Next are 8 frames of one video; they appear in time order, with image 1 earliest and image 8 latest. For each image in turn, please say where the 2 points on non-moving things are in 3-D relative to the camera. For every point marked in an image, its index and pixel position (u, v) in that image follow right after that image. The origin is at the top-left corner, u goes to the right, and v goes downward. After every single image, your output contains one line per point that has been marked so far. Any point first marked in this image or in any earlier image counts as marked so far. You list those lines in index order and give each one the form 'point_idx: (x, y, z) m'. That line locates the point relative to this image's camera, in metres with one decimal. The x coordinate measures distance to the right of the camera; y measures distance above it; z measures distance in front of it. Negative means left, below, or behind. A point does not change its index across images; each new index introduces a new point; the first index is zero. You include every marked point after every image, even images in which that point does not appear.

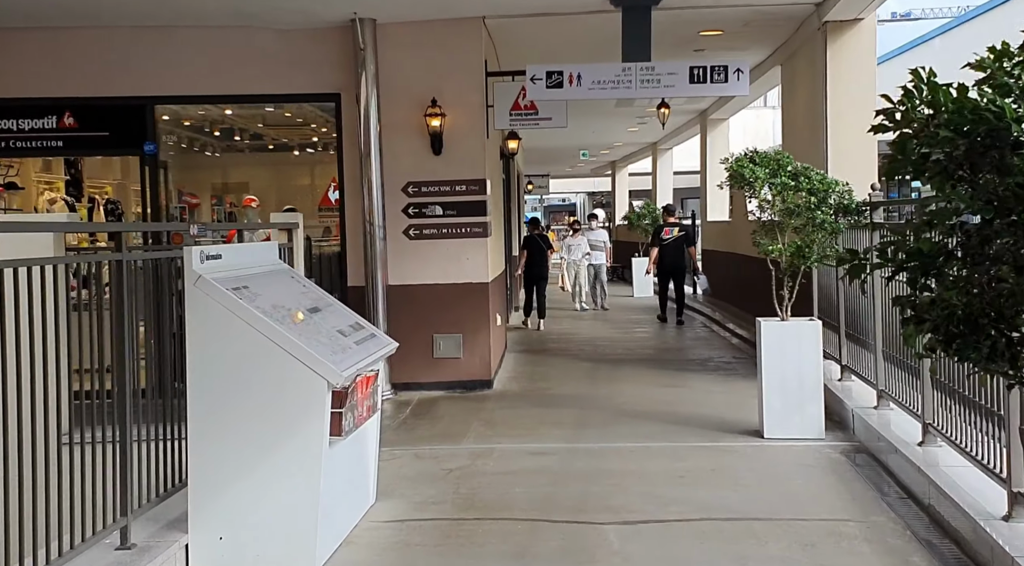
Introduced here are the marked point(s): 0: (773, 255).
0: (+1.9, +0.2, +6.5) m
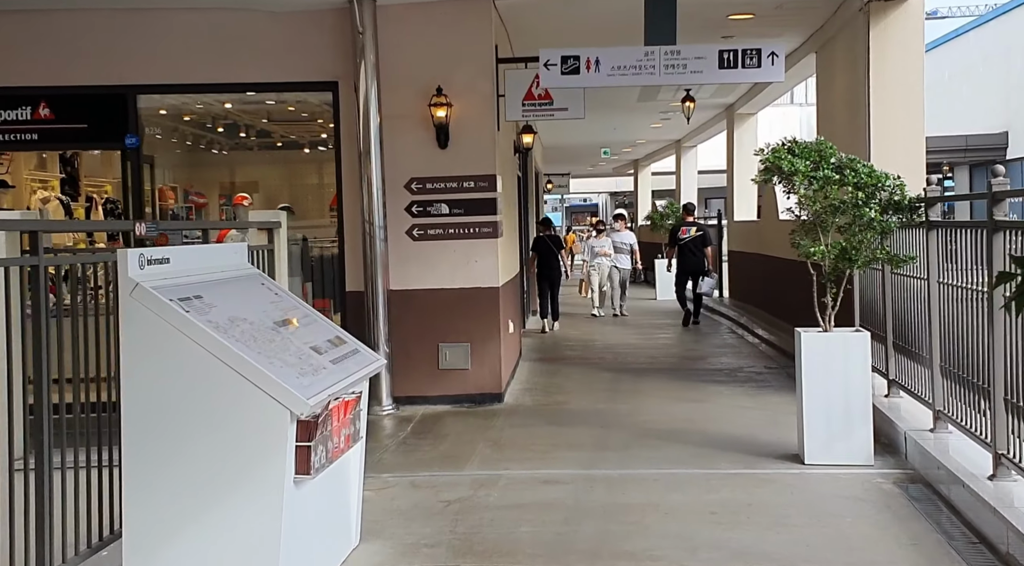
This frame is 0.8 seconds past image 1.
0: (+2.0, +0.2, +5.8) m
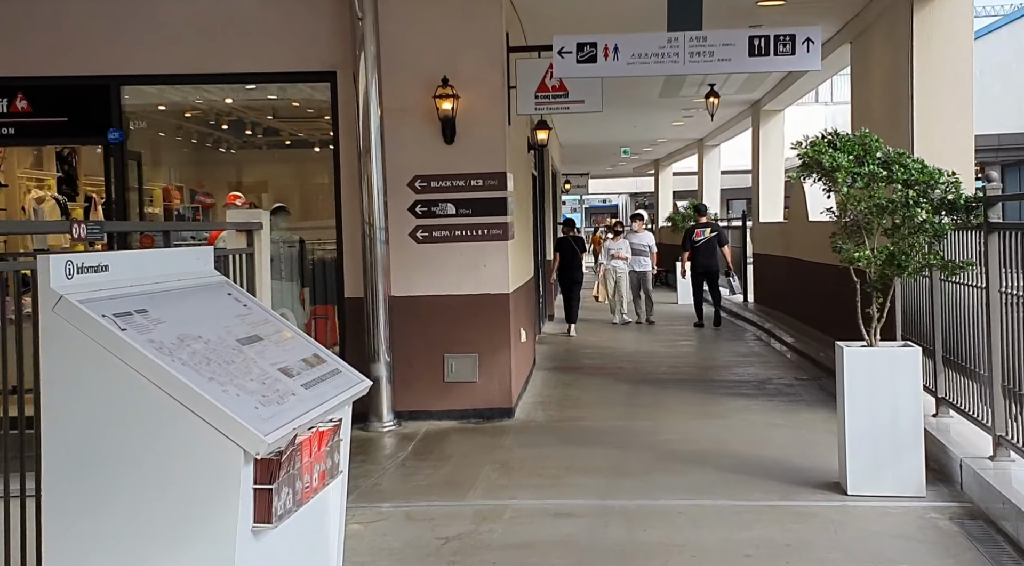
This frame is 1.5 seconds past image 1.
0: (+2.1, +0.1, +5.2) m
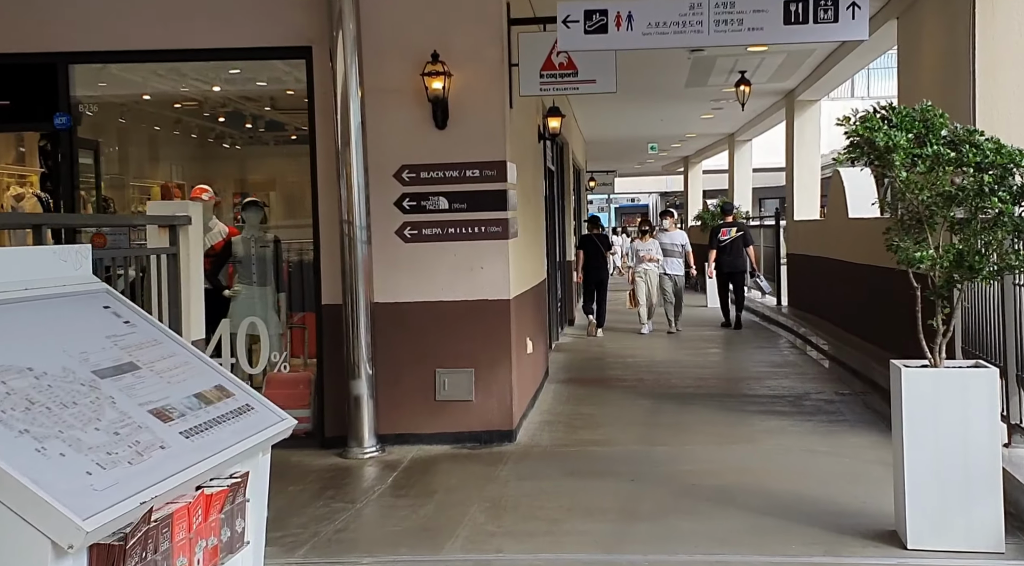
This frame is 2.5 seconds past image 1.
0: (+2.0, +0.1, +4.3) m
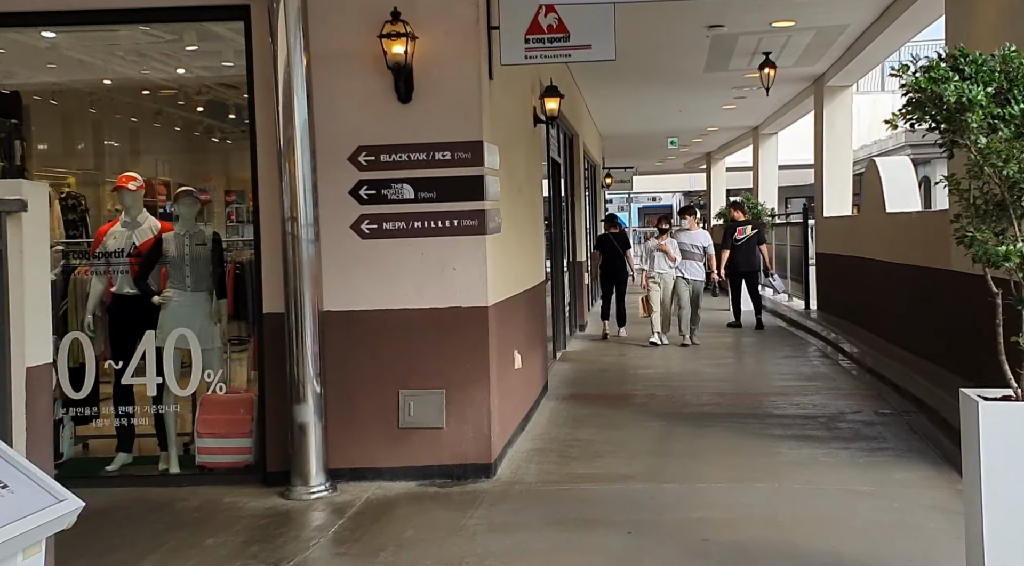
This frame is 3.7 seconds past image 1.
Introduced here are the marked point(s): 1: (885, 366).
0: (+1.8, +0.1, +3.3) m
1: (+3.5, -0.8, +8.3) m
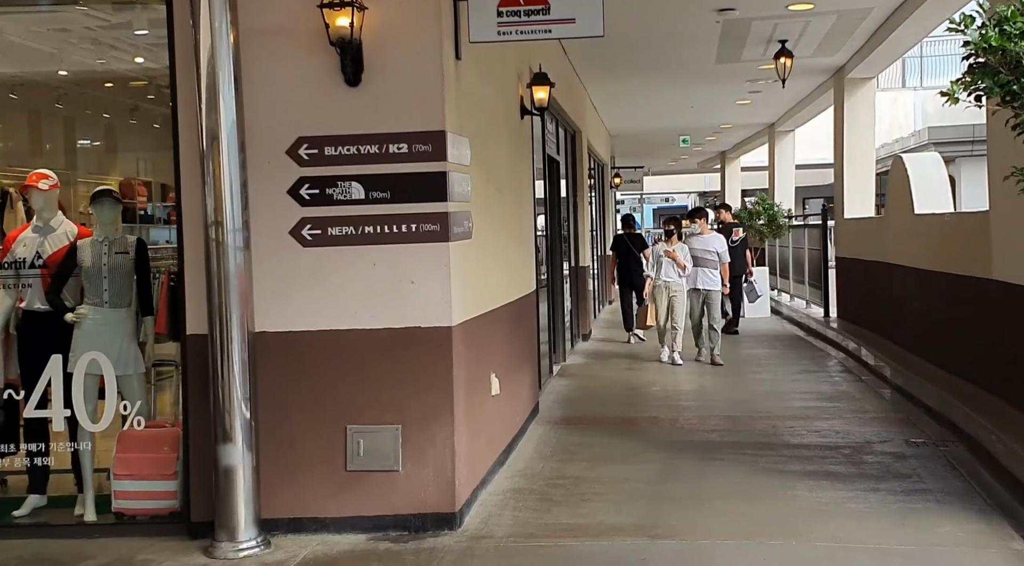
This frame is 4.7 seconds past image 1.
0: (+1.6, 0.0, +2.5) m
1: (+3.4, -0.9, +7.5) m
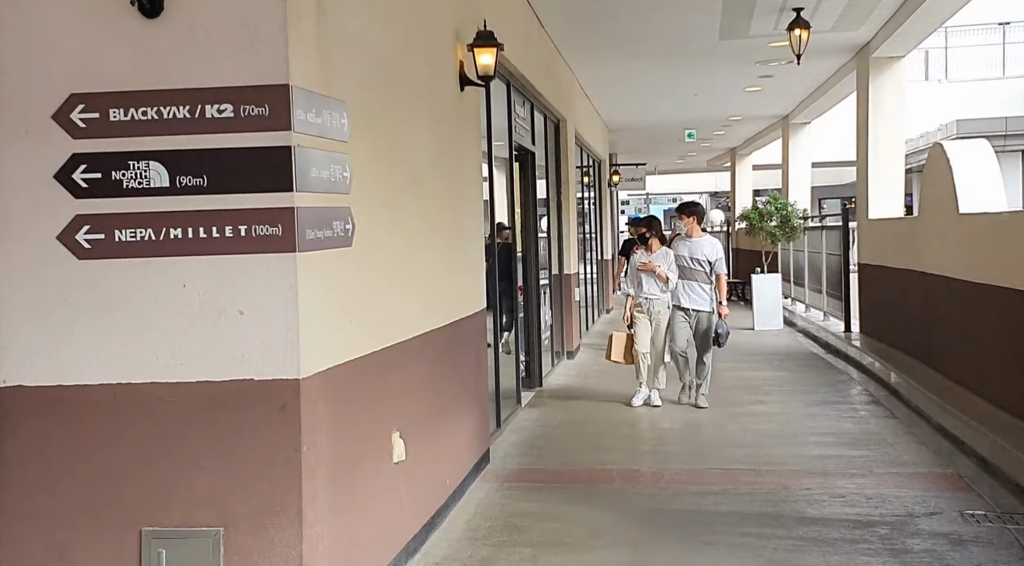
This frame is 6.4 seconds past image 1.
0: (+1.2, -0.1, +1.0) m
1: (+3.1, -1.0, +6.0) m
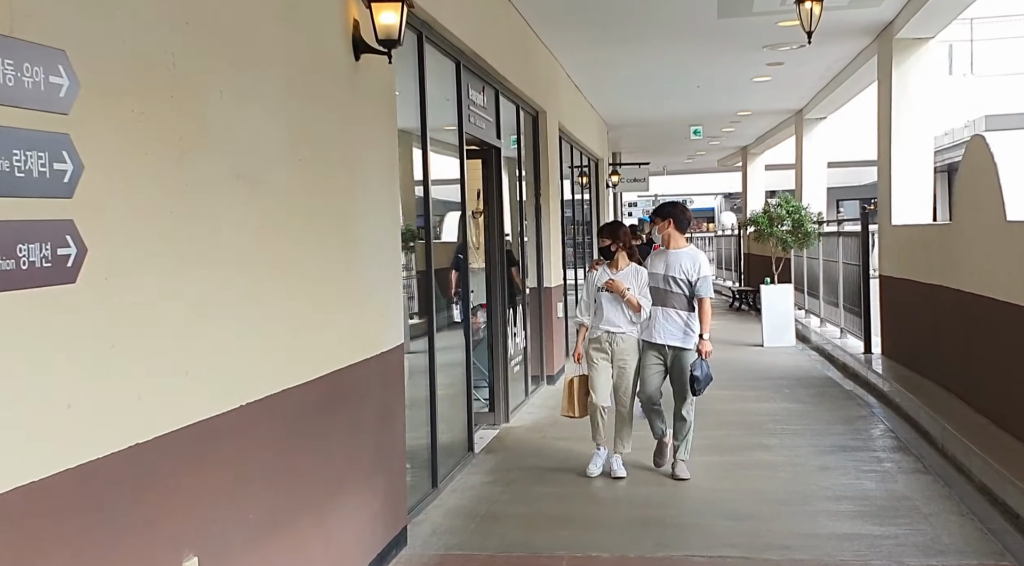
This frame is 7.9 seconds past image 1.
0: (+0.8, -0.3, -0.3) m
1: (+2.7, -1.1, +4.6) m
